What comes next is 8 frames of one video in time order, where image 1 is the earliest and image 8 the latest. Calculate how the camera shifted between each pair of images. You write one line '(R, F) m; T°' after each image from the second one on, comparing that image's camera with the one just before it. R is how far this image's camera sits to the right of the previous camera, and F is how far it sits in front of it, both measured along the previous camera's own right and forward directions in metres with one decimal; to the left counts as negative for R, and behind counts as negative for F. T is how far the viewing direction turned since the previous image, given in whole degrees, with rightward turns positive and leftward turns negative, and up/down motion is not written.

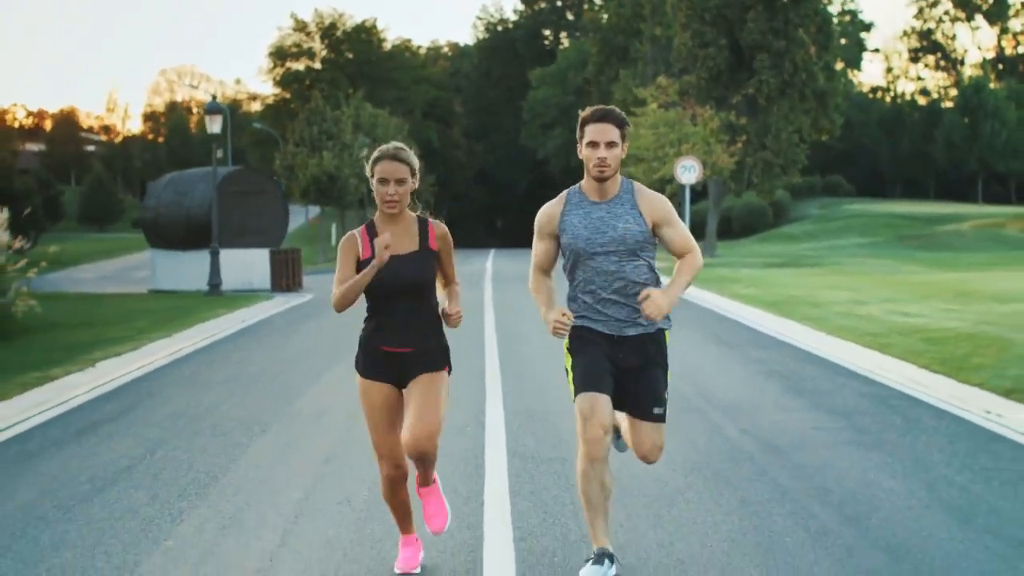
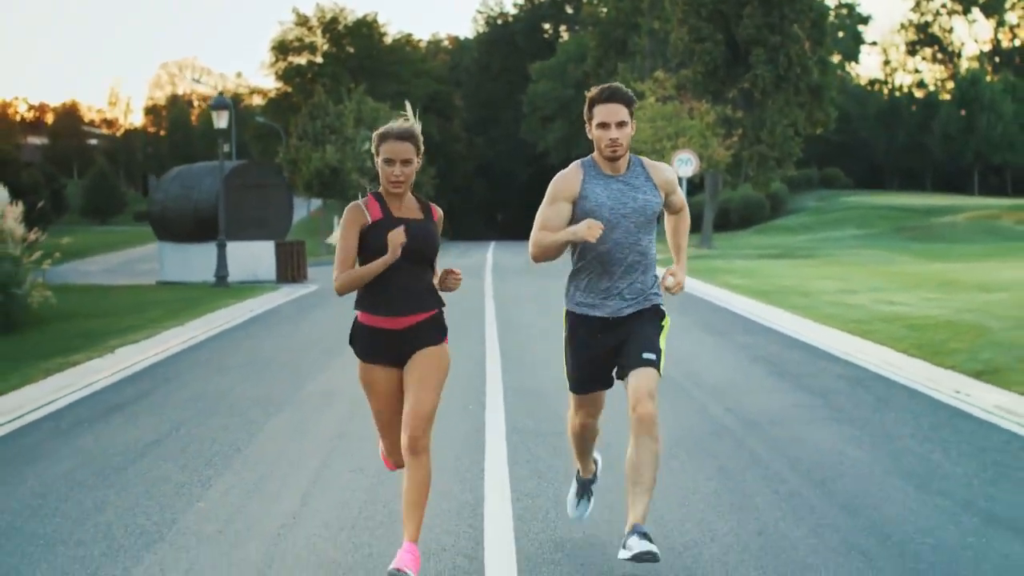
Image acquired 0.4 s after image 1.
(0.0, -0.7) m; 0°
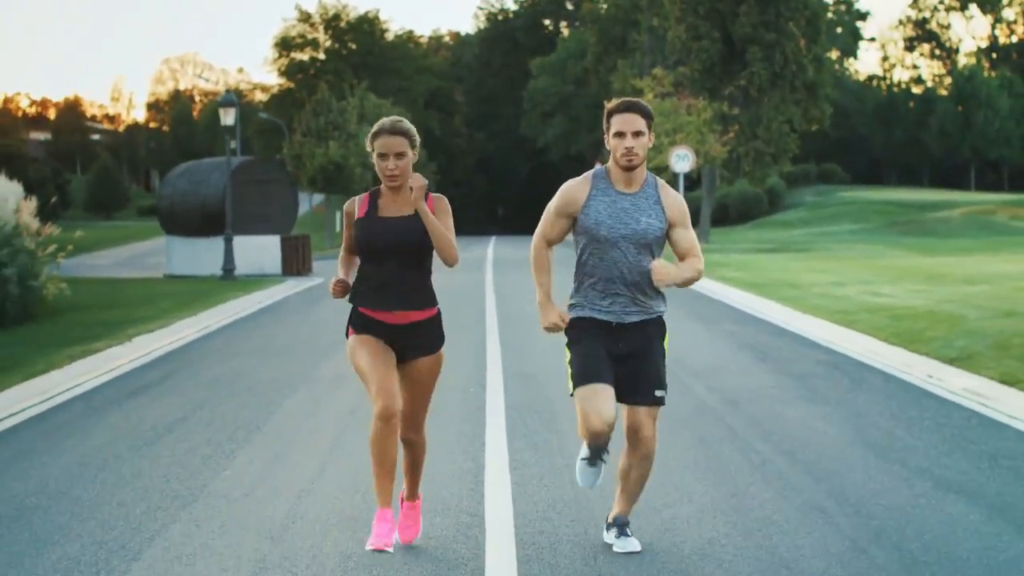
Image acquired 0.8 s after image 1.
(0.0, -0.8) m; 0°
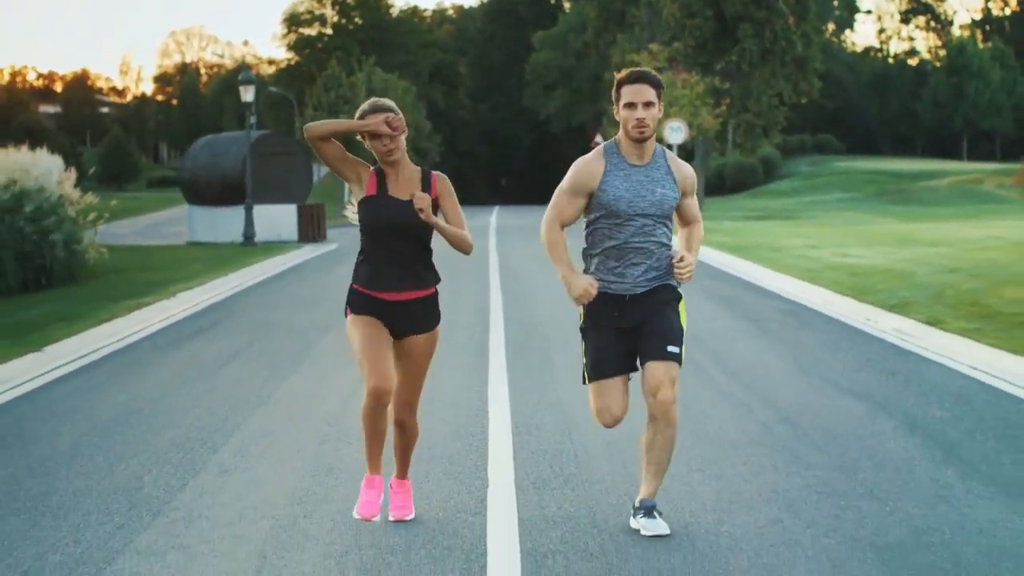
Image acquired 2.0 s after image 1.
(0.0, -2.2) m; 0°
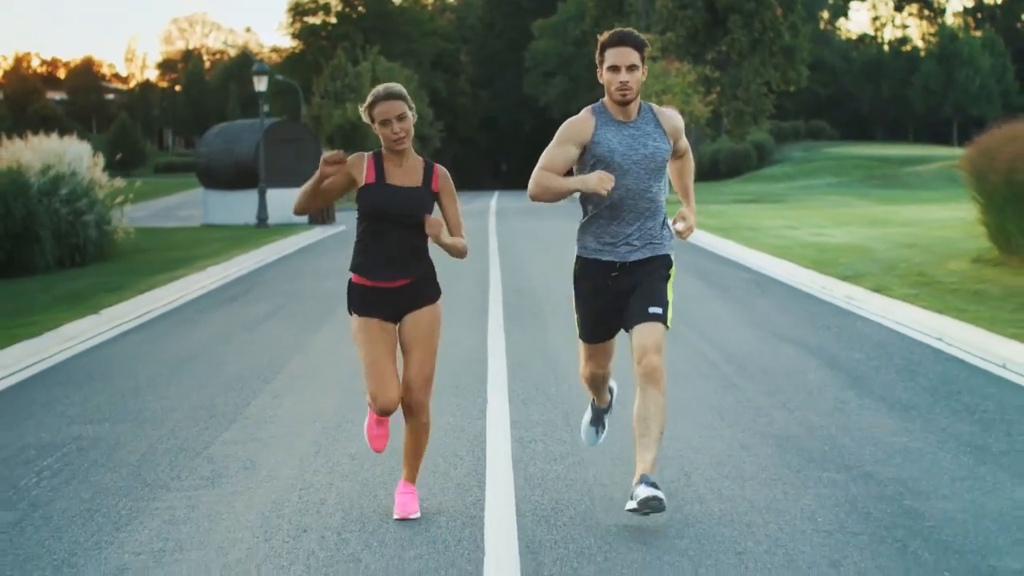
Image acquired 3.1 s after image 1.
(0.0, -2.0) m; 0°
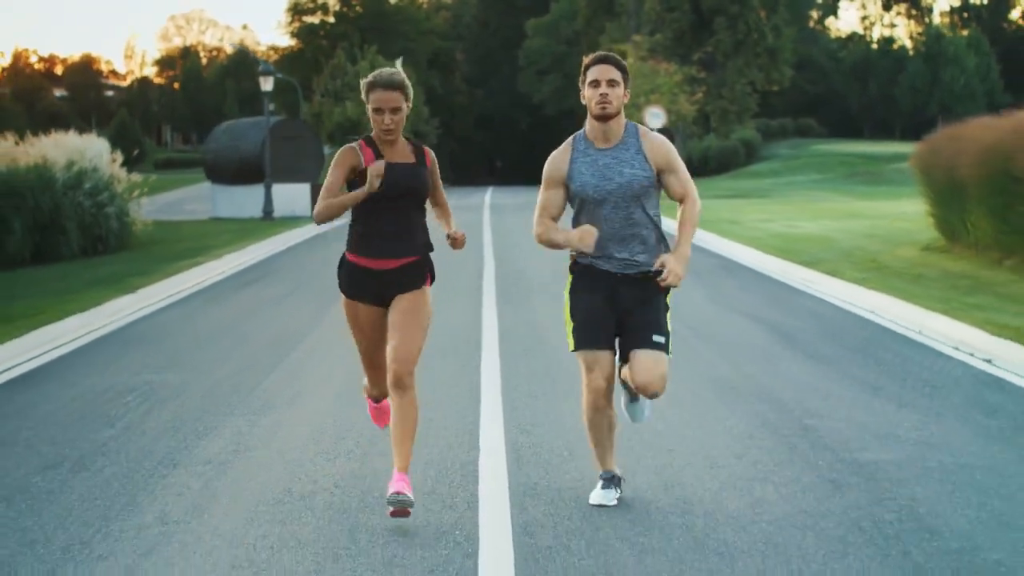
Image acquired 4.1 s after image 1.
(0.0, -1.9) m; 0°
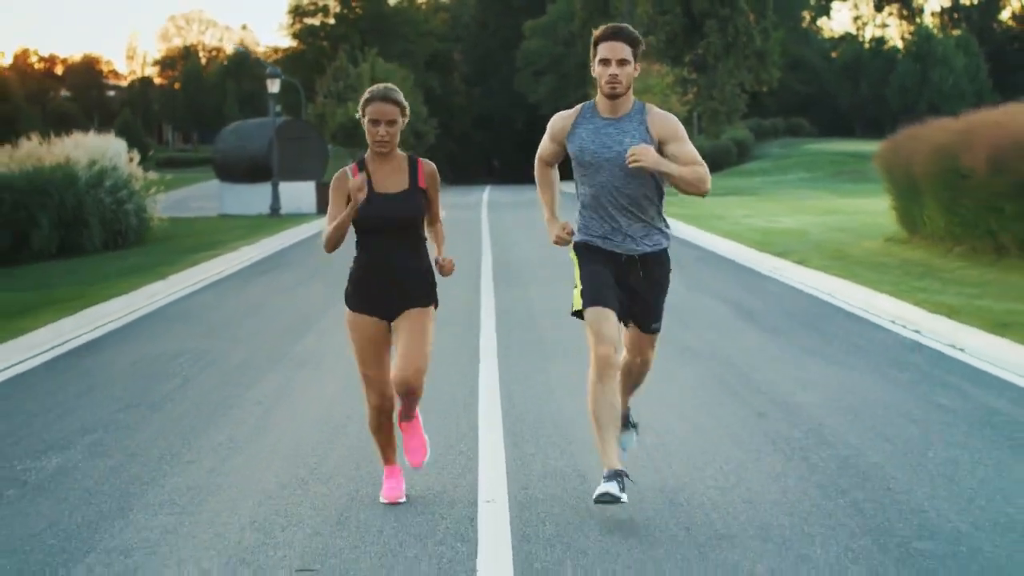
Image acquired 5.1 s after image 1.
(0.0, -1.7) m; 0°
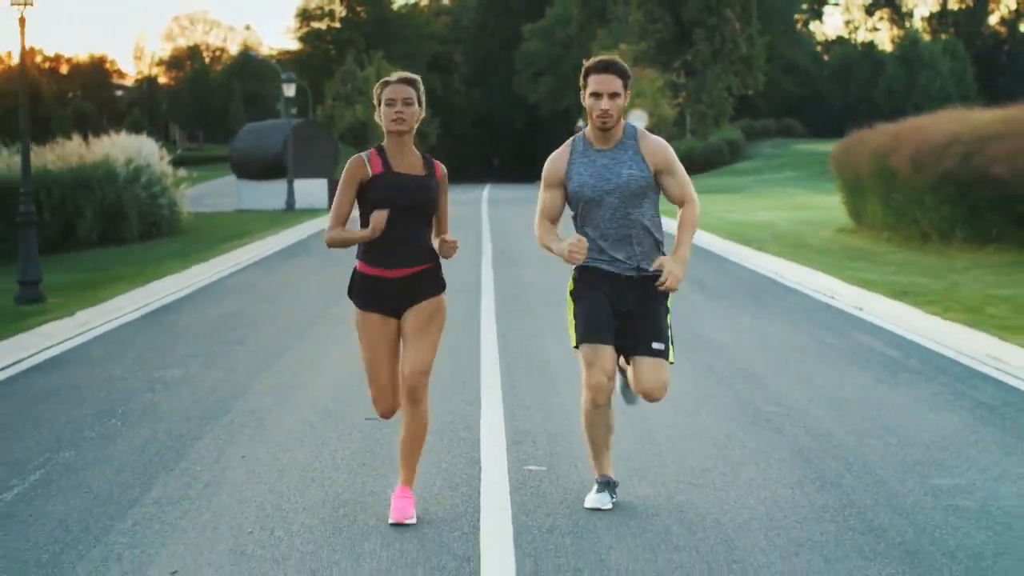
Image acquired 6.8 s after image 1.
(0.0, -3.0) m; 0°
